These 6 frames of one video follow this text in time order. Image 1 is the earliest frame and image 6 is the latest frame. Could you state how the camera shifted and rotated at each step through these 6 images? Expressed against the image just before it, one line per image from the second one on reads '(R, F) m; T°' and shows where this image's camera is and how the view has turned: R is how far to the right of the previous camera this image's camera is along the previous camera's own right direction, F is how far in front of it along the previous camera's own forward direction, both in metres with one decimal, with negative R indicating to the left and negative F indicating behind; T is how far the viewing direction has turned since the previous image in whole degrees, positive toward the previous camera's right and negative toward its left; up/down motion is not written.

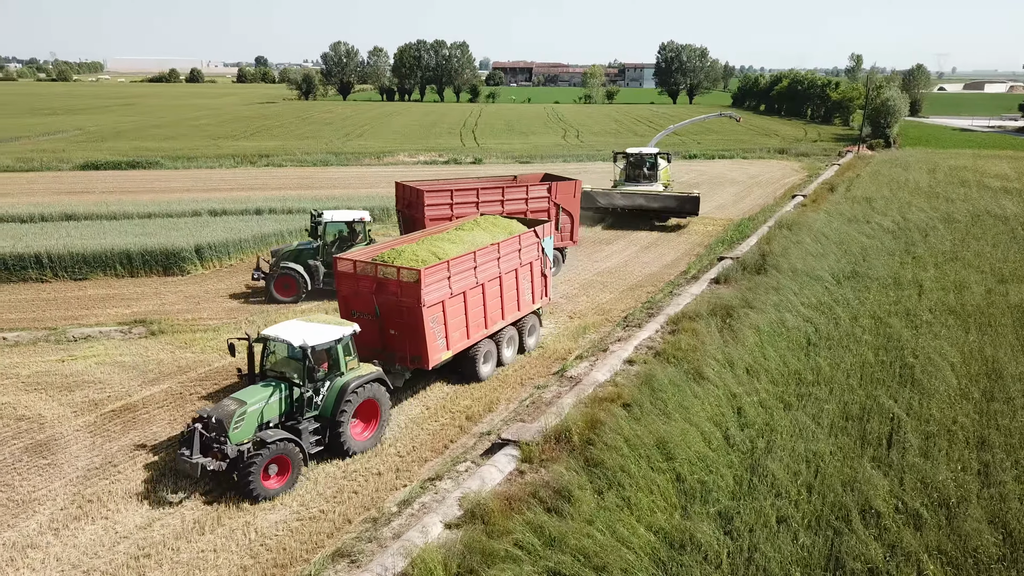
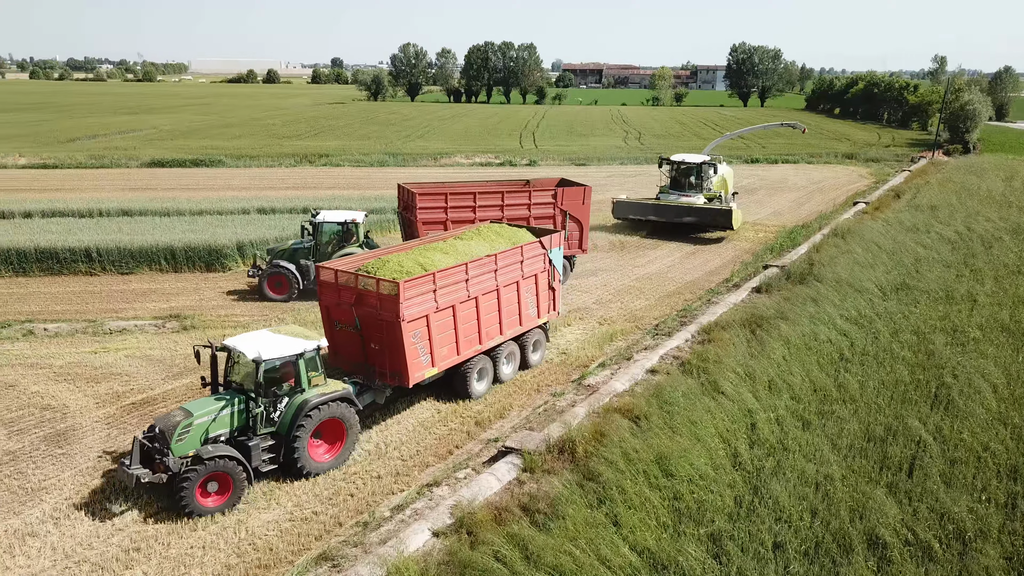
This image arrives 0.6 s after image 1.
(+0.5, +0.2) m; -4°
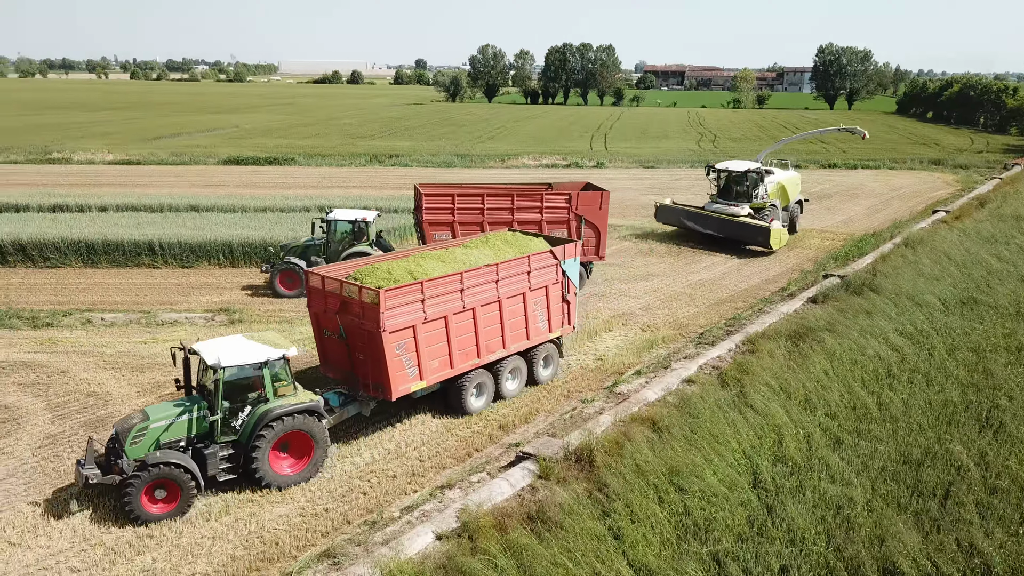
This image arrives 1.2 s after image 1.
(+0.5, +0.1) m; -5°
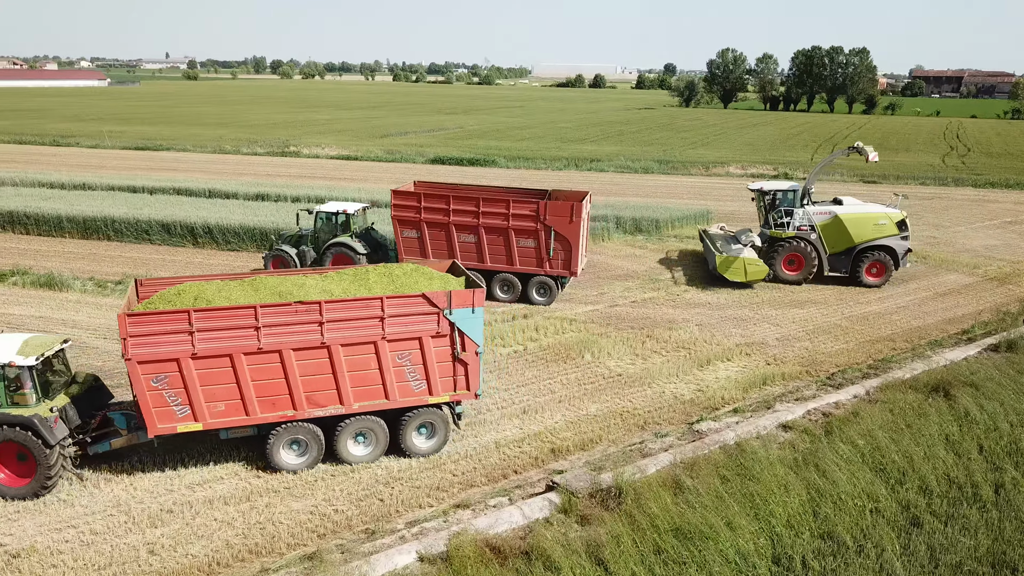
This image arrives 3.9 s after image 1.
(+1.5, +0.6) m; -15°
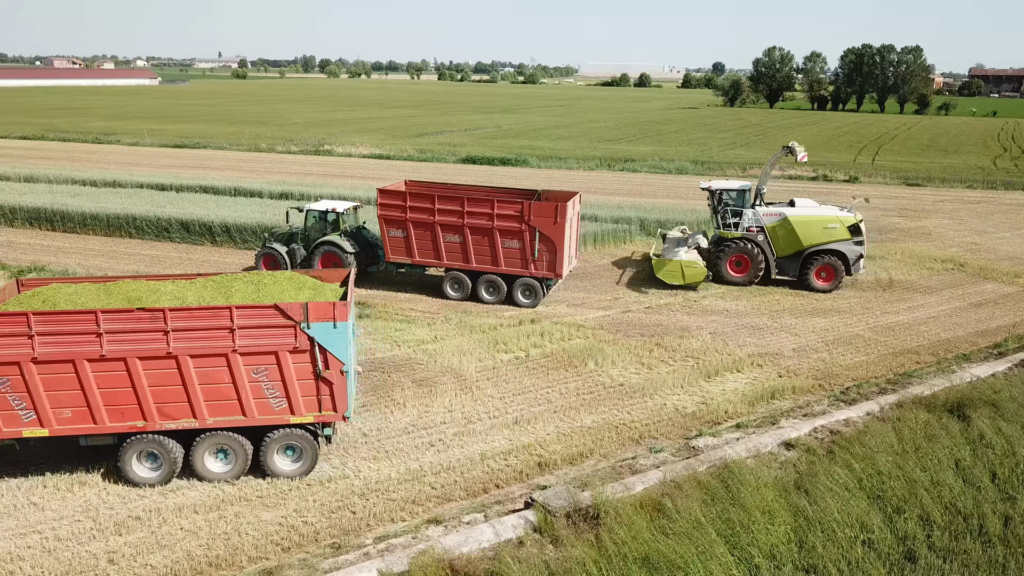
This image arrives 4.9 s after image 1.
(+0.5, +0.3) m; -3°
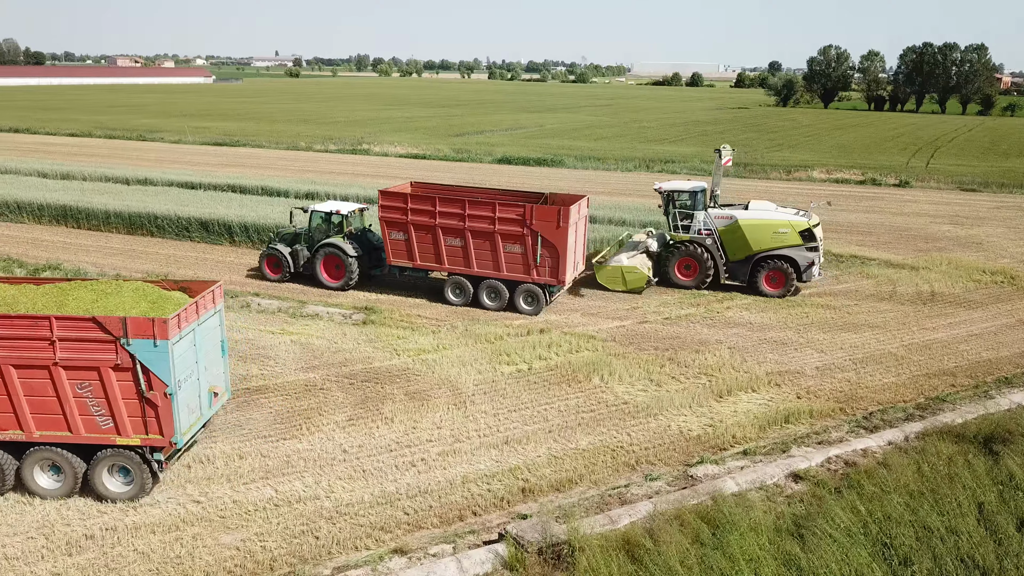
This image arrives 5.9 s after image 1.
(+0.6, +0.5) m; -3°
